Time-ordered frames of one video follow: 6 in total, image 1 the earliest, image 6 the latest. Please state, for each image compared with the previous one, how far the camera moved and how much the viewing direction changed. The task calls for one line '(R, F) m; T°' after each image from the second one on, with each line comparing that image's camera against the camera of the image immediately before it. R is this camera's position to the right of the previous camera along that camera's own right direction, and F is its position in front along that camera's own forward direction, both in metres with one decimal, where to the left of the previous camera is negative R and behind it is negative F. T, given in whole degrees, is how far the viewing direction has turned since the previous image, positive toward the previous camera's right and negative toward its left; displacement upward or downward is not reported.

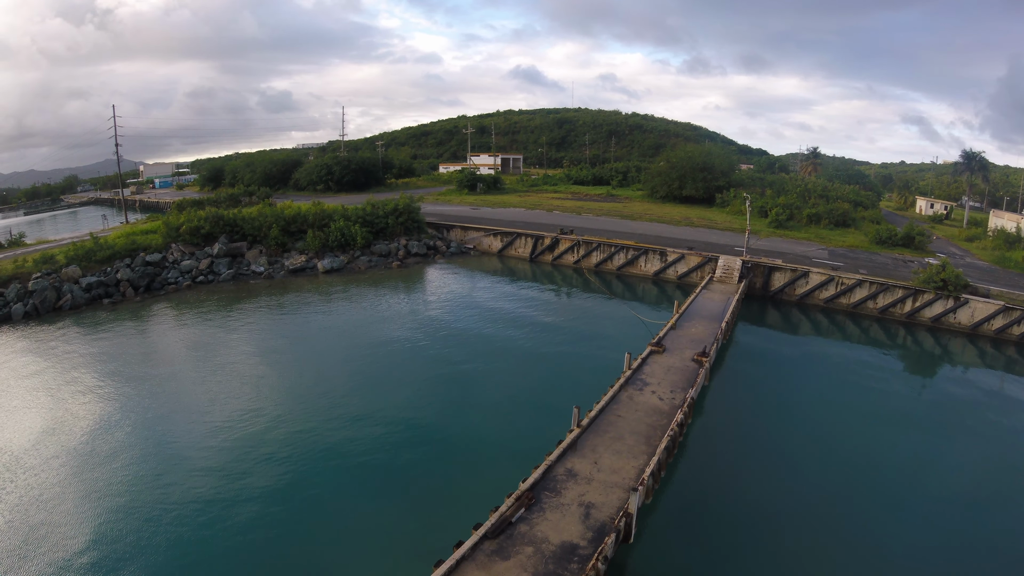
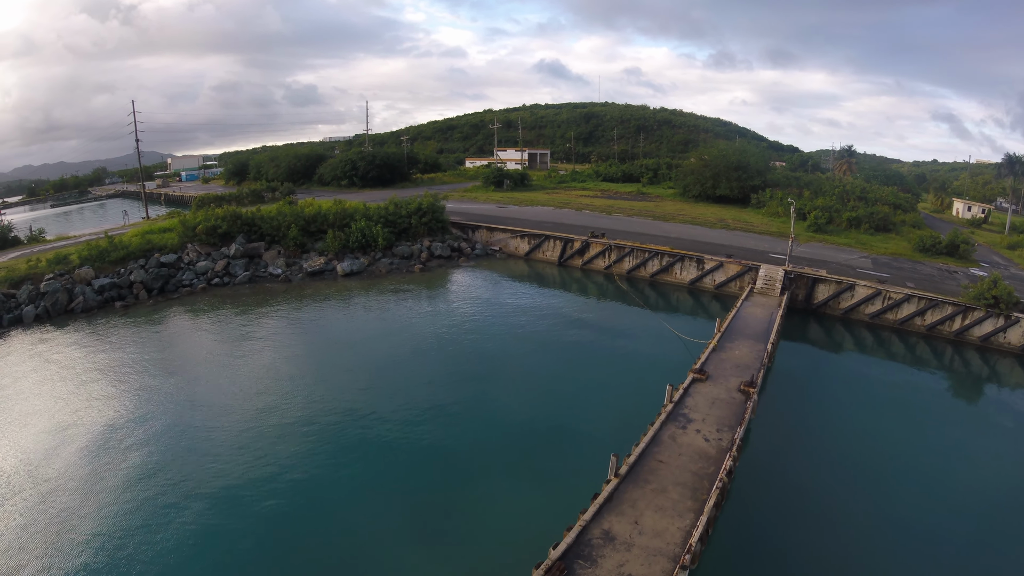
(-0.3, +1.2) m; -2°
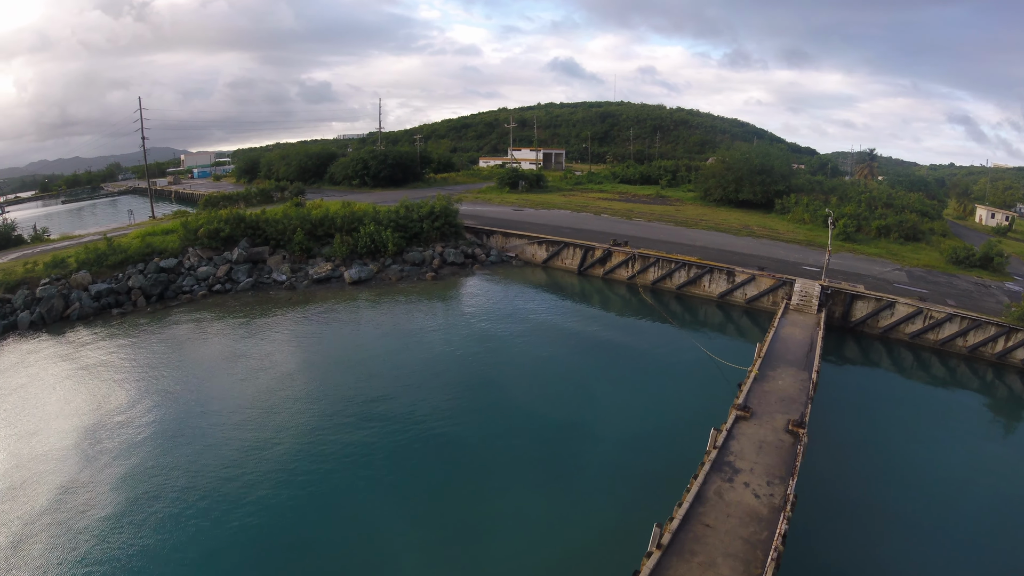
(-0.2, +1.2) m; -1°
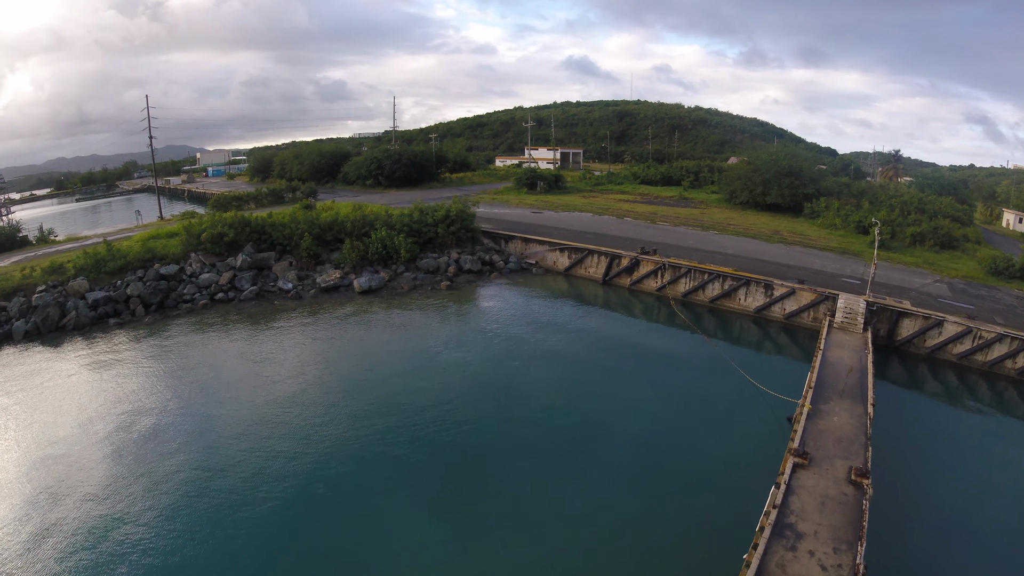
(-0.2, +1.3) m; -2°
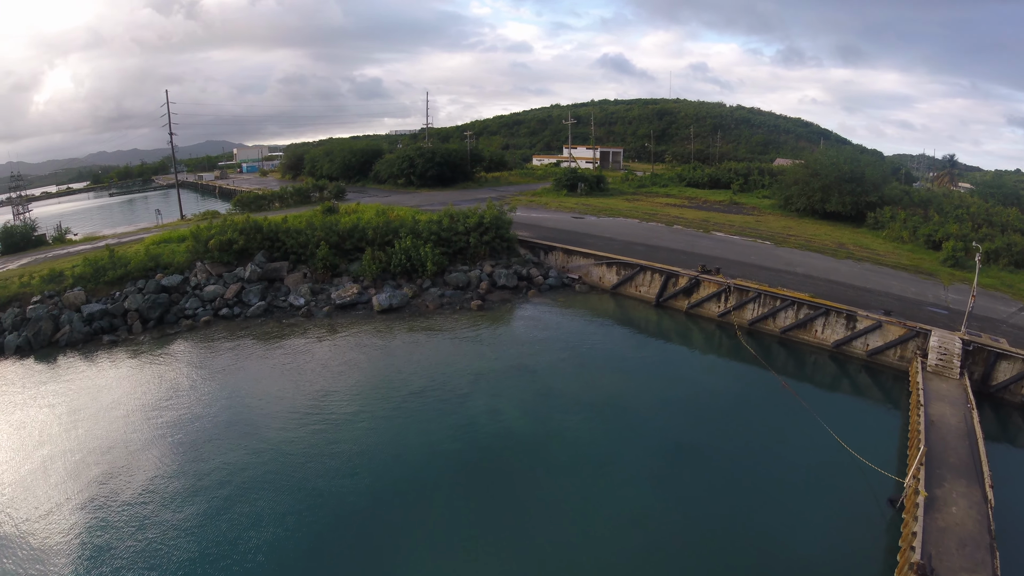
(-0.3, +2.3) m; -3°
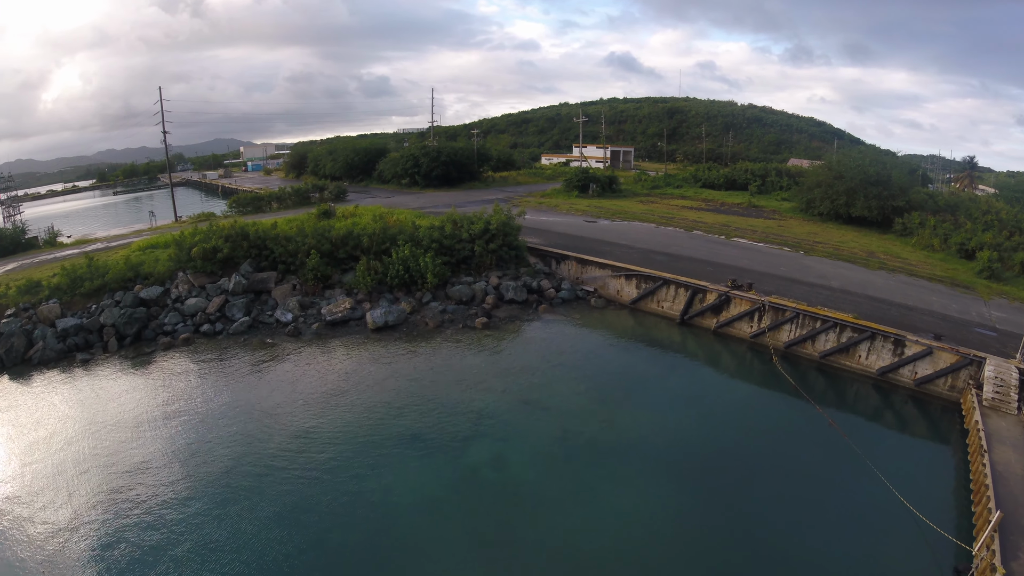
(-0.1, +1.3) m; -1°
